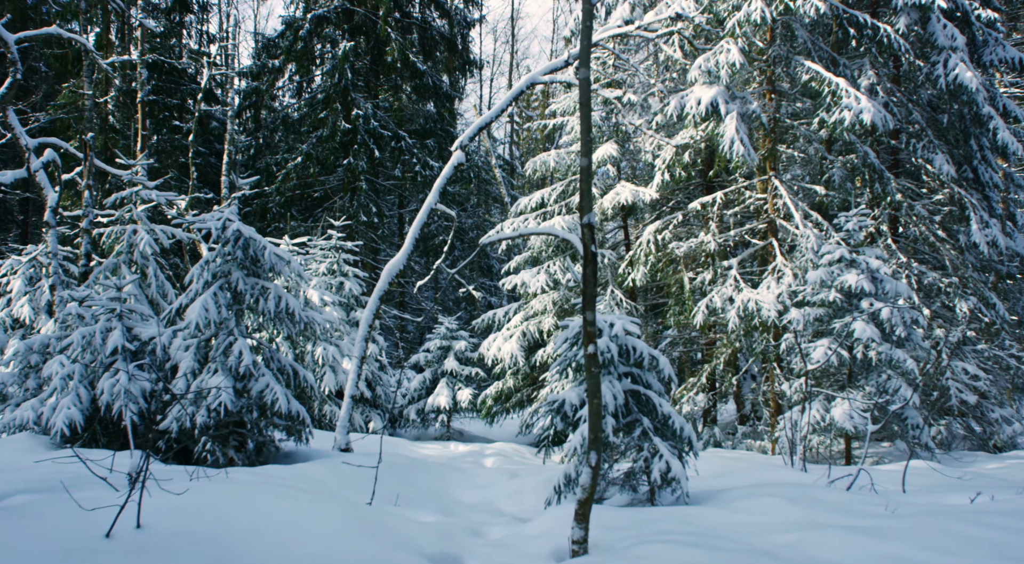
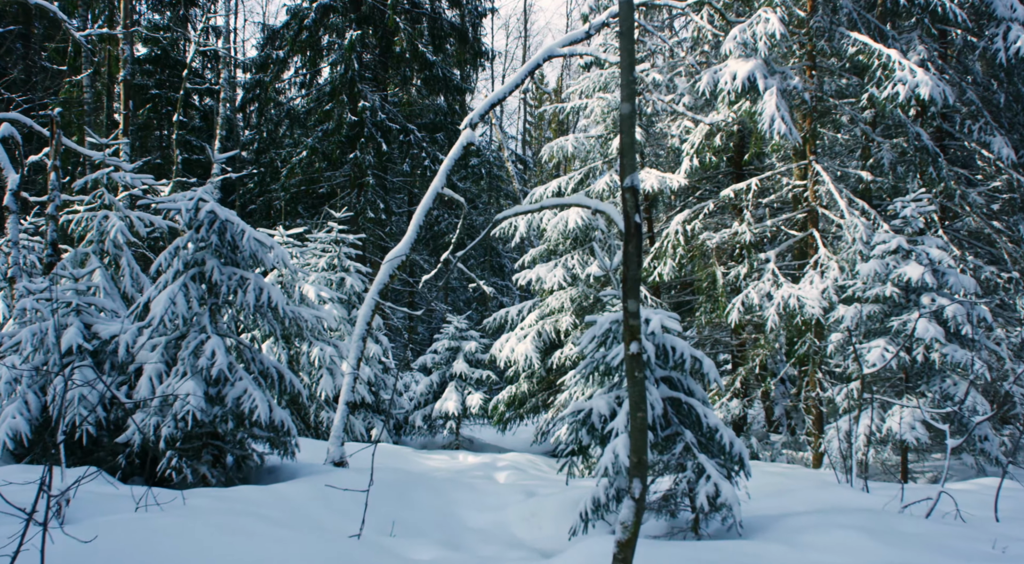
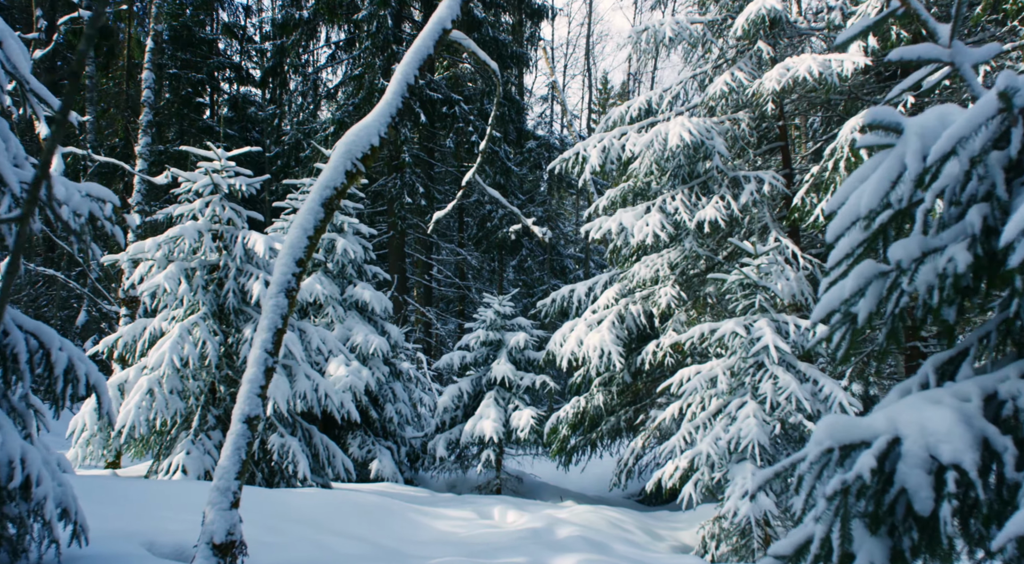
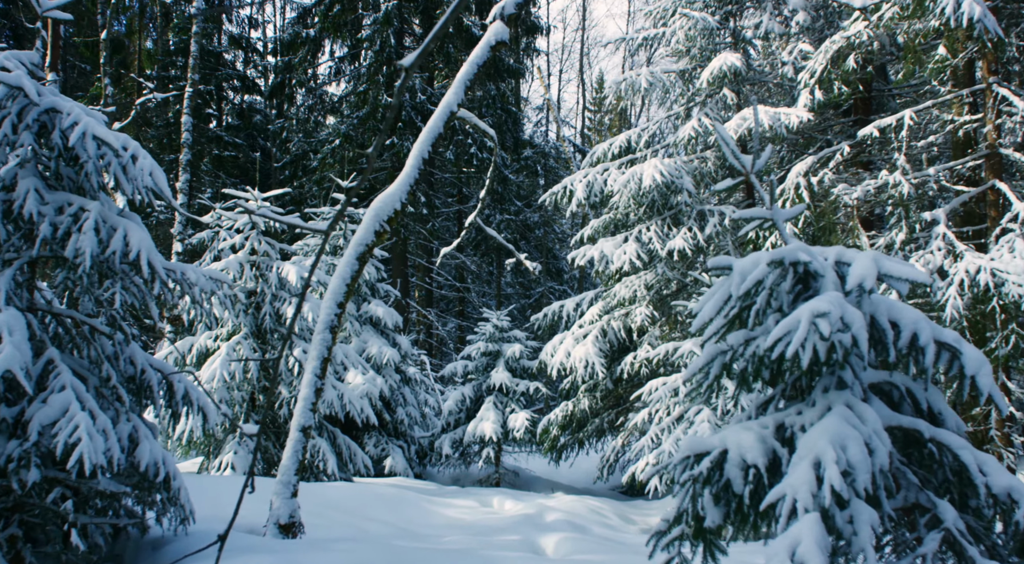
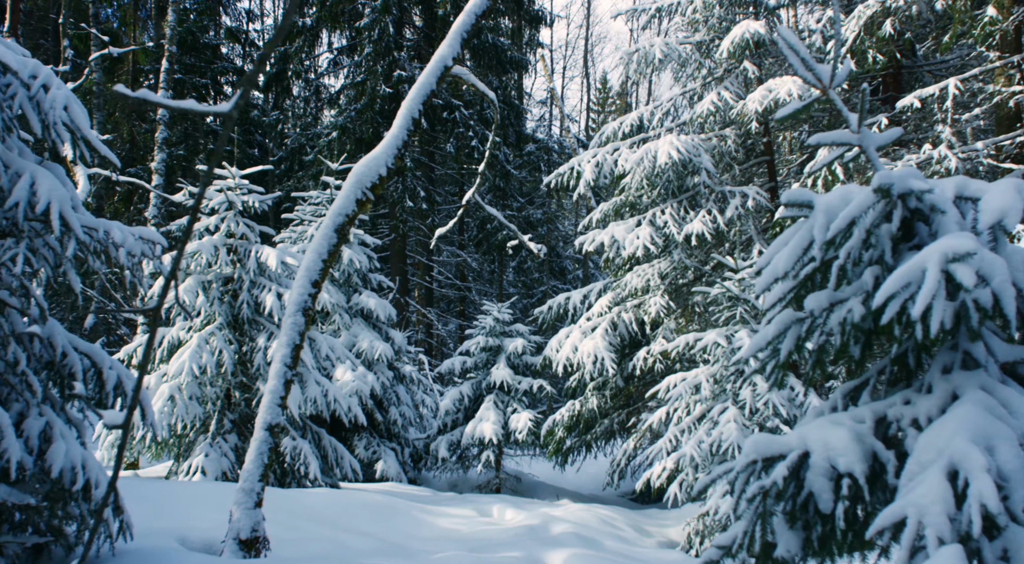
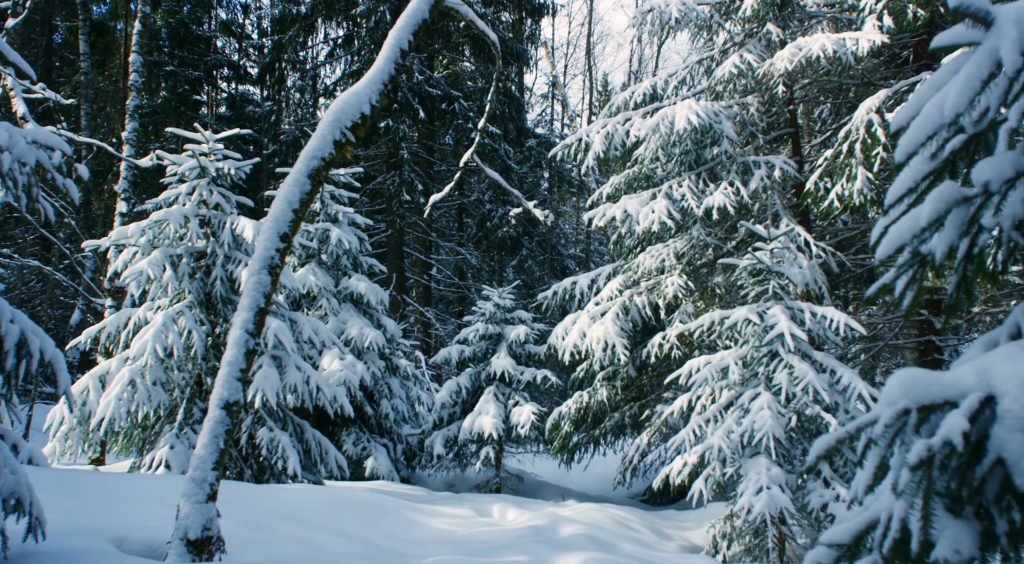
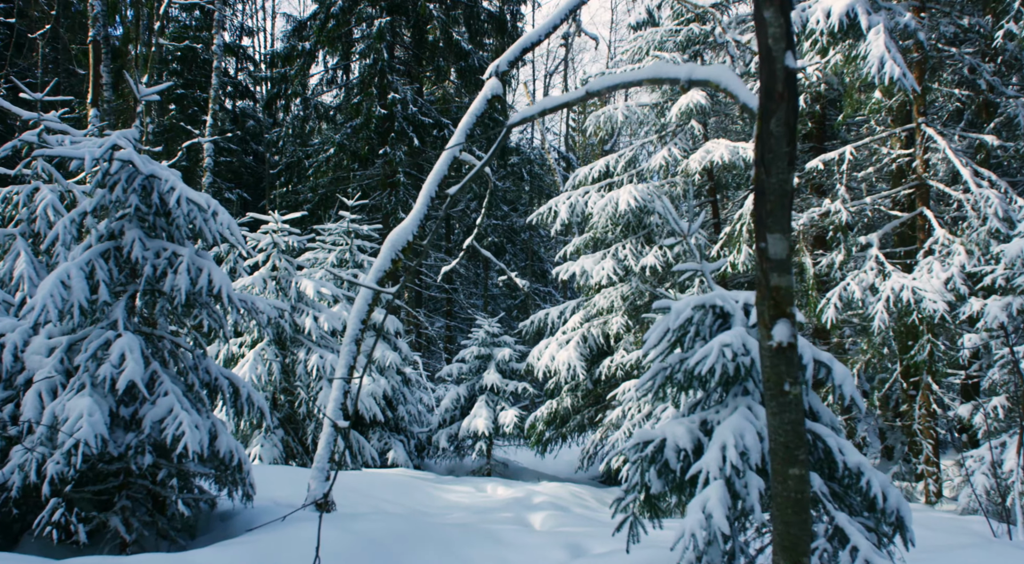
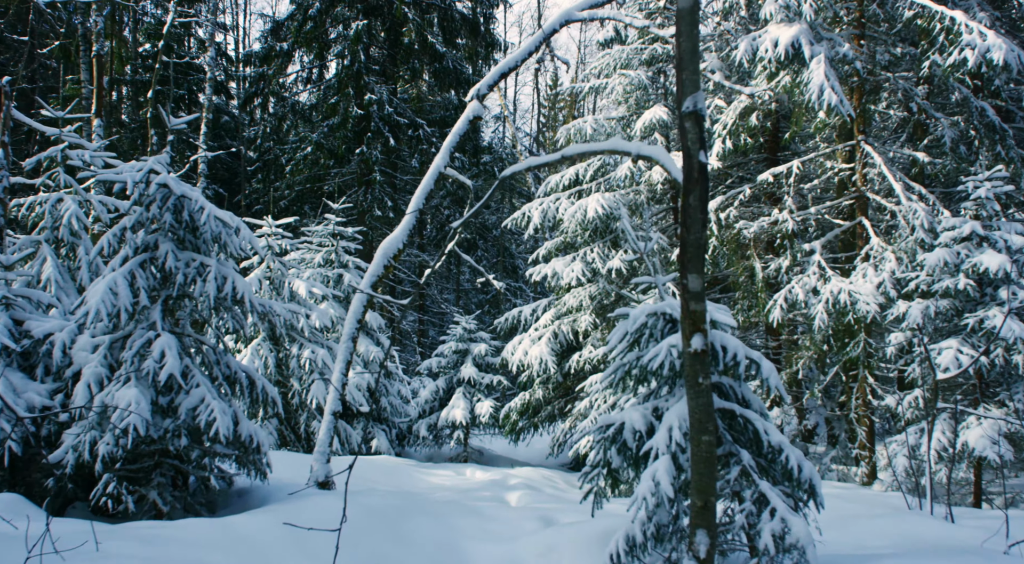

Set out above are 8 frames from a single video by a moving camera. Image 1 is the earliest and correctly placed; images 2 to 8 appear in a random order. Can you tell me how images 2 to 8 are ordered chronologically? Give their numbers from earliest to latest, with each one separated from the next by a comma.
2, 8, 7, 4, 5, 3, 6
